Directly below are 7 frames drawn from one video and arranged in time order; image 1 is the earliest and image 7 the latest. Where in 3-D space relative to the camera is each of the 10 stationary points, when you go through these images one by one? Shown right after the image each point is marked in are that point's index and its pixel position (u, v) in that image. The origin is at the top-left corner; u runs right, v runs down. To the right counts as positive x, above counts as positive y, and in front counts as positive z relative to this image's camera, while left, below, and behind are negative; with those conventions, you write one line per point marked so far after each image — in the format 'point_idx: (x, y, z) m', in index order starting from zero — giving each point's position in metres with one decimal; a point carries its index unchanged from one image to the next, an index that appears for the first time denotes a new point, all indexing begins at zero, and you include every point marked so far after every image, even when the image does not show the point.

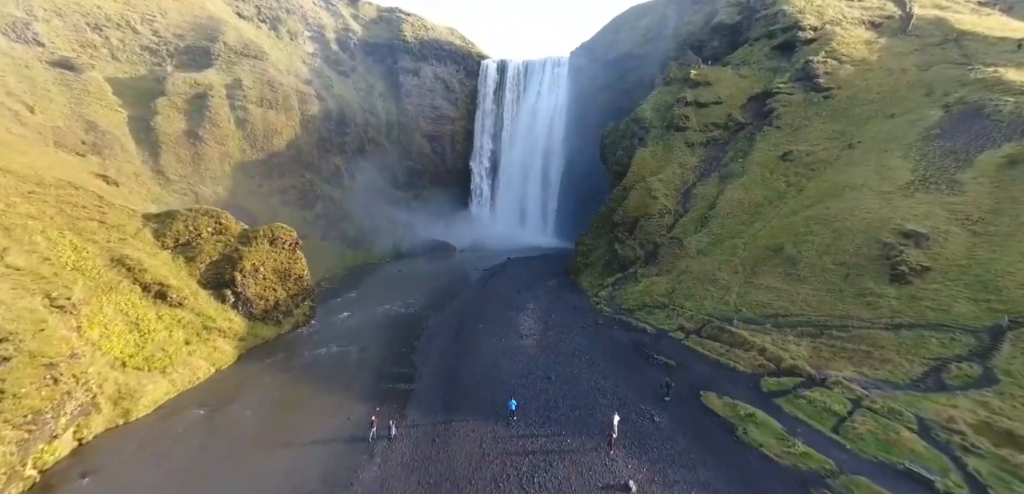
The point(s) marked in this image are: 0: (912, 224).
0: (+16.7, +0.9, +17.8) m
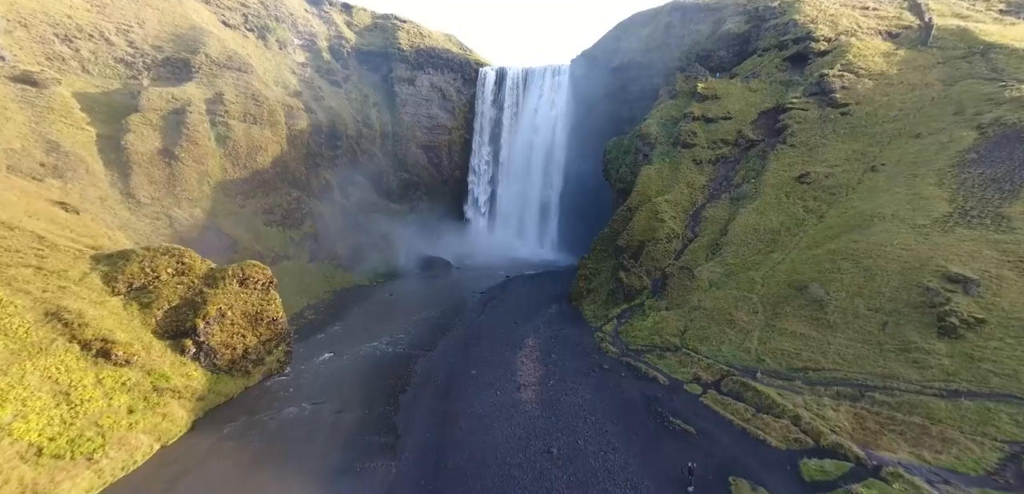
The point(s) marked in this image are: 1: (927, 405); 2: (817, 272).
0: (+16.6, -0.7, +15.9) m
1: (+12.2, -4.6, +12.5) m
2: (+13.8, -1.1, +19.4) m
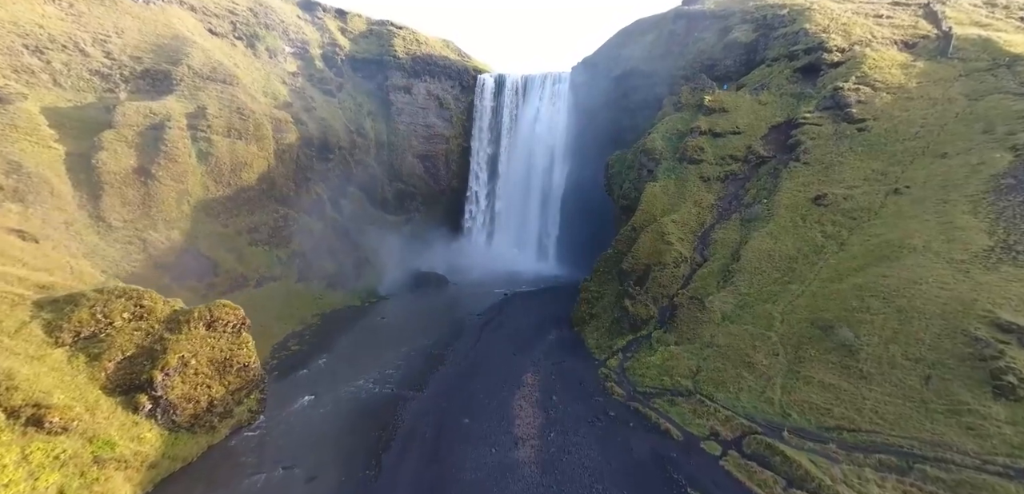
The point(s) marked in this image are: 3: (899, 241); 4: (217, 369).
0: (+16.4, -2.1, +14.2) m
1: (+12.1, -6.0, +10.8) m
2: (+13.6, -2.6, +17.6) m
3: (+17.7, +0.3, +19.5) m
4: (-11.0, -4.5, +15.8) m
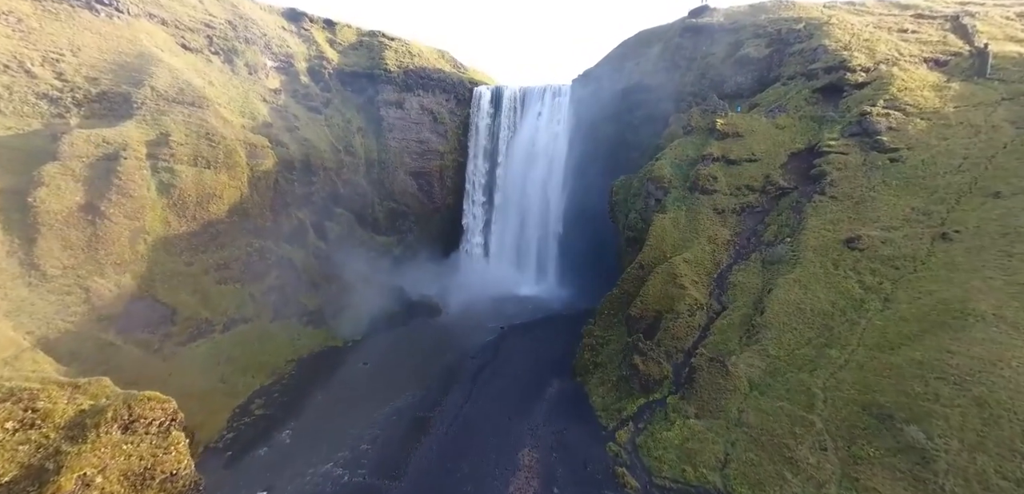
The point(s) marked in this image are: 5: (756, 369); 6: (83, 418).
0: (+16.2, -4.5, +11.2) m
1: (+11.8, -8.4, +7.7) m
2: (+13.4, -5.0, +14.6) m
3: (+17.4, -2.2, +16.6) m
4: (-11.2, -7.0, +12.7) m
5: (+10.9, -5.5, +19.2) m
6: (-13.0, -4.8, +13.1) m
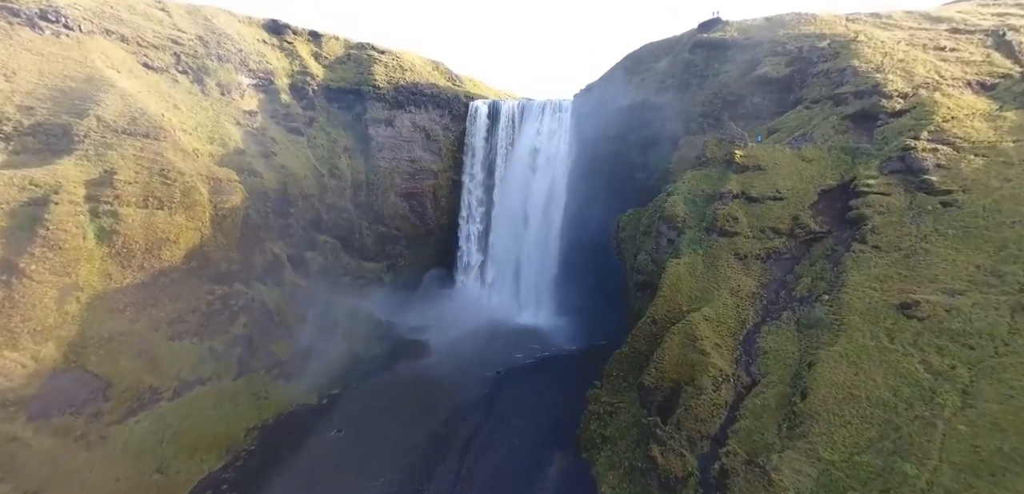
0: (+15.9, -7.4, +7.6) m
1: (+11.6, -11.2, +4.0) m
2: (+13.1, -7.9, +11.0) m
3: (+17.1, -5.1, +13.0) m
4: (-11.5, -9.9, +9.0) m
5: (+10.6, -8.4, +15.5) m
6: (-13.2, -7.7, +9.4) m
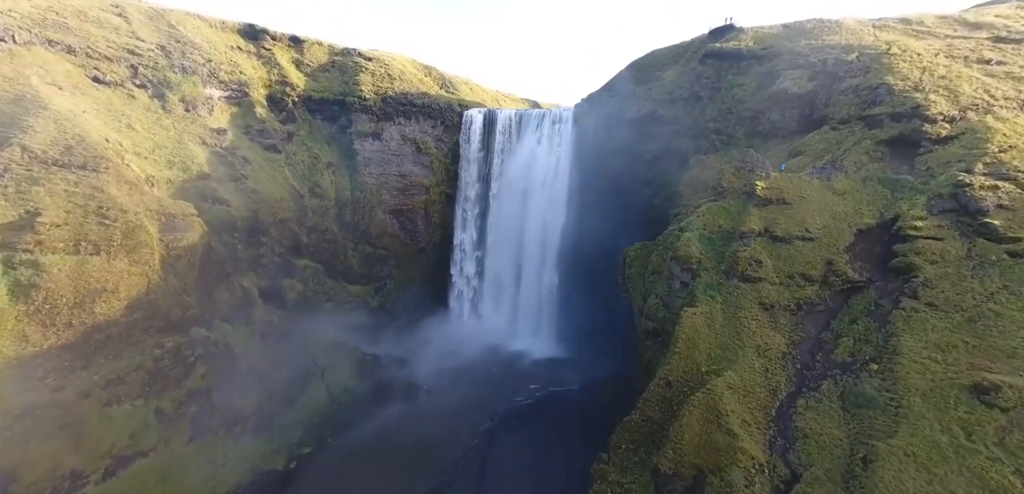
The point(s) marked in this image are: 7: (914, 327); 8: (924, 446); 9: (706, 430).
0: (+15.6, -10.0, +4.1) m
1: (+11.3, -13.8, +0.5) m
2: (+12.7, -10.5, +7.5) m
3: (+16.8, -7.7, +9.5) m
4: (-11.8, -12.5, +5.3) m
5: (+10.3, -11.1, +12.0) m
6: (-13.6, -10.3, +5.8) m
7: (+17.6, -3.5, +18.7) m
8: (+14.7, -7.1, +15.2) m
9: (+8.5, -8.1, +18.4) m
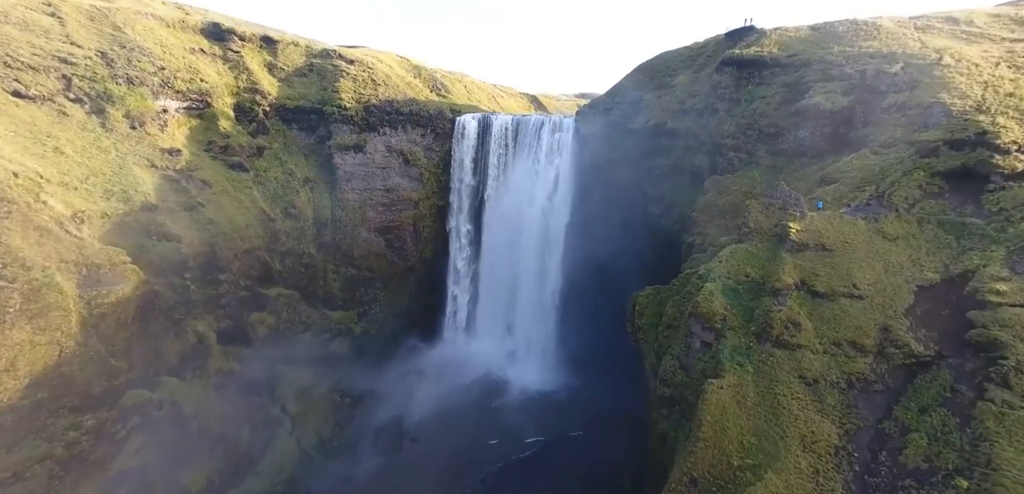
0: (+15.2, -13.0, +0.1) m
1: (+10.9, -16.9, -3.5) m
2: (+12.4, -13.5, +3.5) m
3: (+16.4, -10.7, +5.5) m
4: (-12.2, -15.6, +1.2) m
5: (+9.9, -14.0, +8.0) m
6: (-14.0, -13.4, +1.6) m
7: (+17.2, -6.4, +14.7) m
8: (+14.3, -10.0, +11.1) m
9: (+8.1, -11.0, +14.3) m
